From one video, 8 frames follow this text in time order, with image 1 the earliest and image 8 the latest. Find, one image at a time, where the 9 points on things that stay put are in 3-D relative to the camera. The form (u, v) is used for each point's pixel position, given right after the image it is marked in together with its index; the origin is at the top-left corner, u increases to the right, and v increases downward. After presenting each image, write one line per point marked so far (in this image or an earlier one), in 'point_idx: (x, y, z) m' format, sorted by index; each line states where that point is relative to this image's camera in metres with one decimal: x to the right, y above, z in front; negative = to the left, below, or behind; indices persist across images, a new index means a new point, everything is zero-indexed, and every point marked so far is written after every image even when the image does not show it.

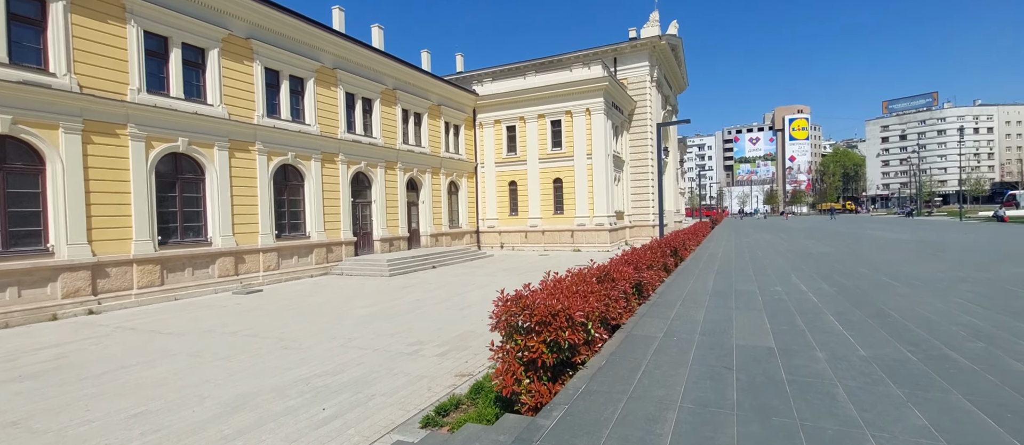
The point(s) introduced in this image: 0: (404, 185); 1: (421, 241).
0: (-4.0, +1.3, +18.6) m
1: (-3.5, -0.7, +19.9) m
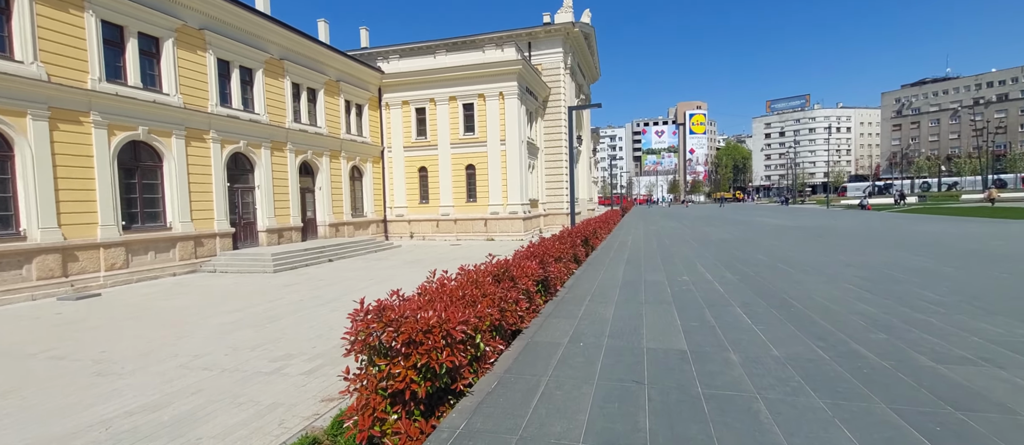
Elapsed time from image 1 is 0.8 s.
0: (-7.0, +1.7, +16.8) m
1: (-6.7, -0.3, +18.2) m
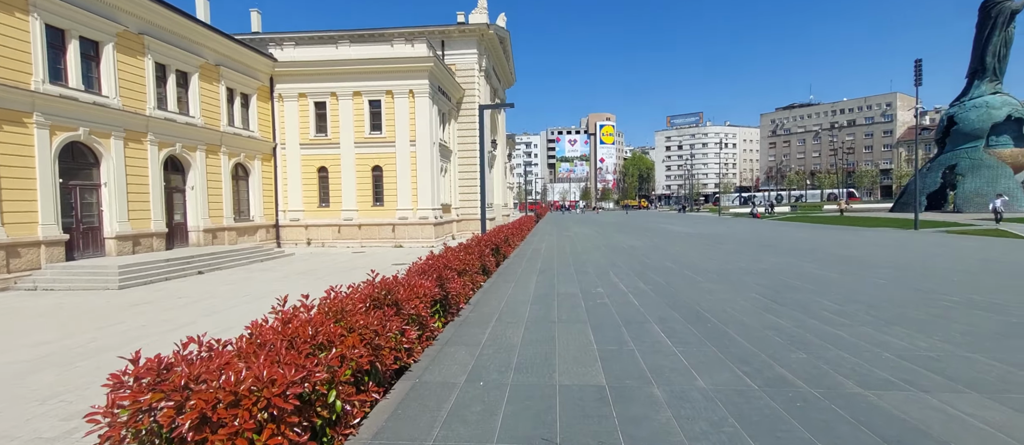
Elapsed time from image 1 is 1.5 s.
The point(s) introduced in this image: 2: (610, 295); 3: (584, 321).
0: (-9.6, +1.6, +14.6) m
1: (-9.6, -0.4, +16.0) m
2: (+1.7, -1.3, +9.1) m
3: (+1.0, -1.3, +7.0) m
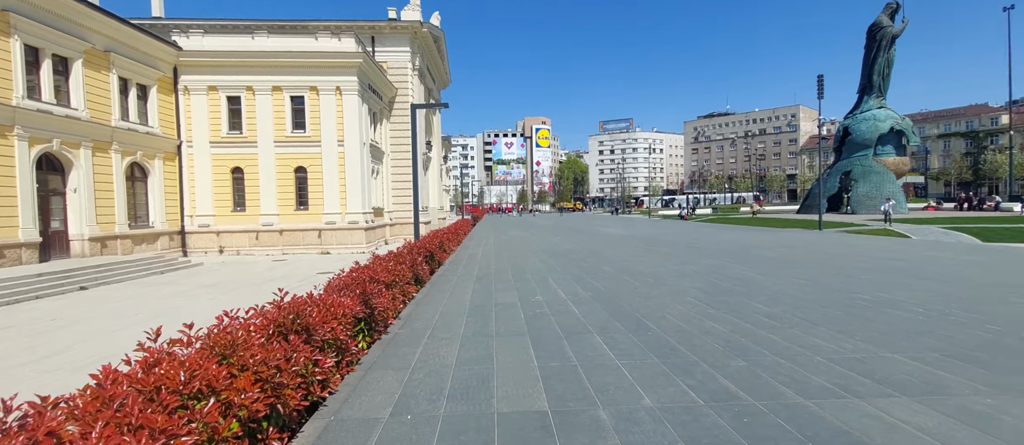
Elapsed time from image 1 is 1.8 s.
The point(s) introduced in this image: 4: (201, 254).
0: (-11.2, +1.4, +12.9) m
1: (-11.3, -0.6, +14.3) m
2: (+0.6, -1.3, +8.8) m
3: (+0.1, -1.4, +6.6) m
4: (-10.9, -1.1, +18.9) m
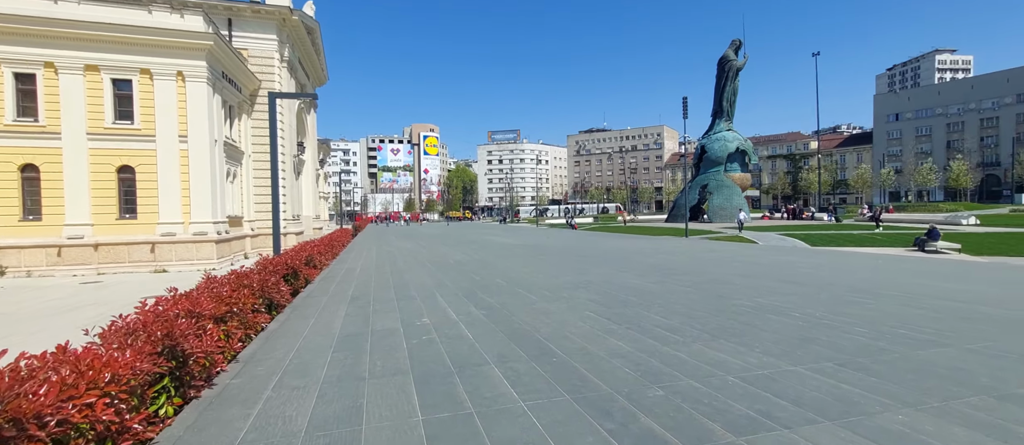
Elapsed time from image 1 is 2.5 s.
0: (-13.5, +1.2, +9.1) m
1: (-13.9, -0.9, +10.4) m
2: (-1.1, -1.5, +7.5) m
3: (-1.1, -1.5, +5.3) m
4: (-14.4, -1.4, +15.0) m
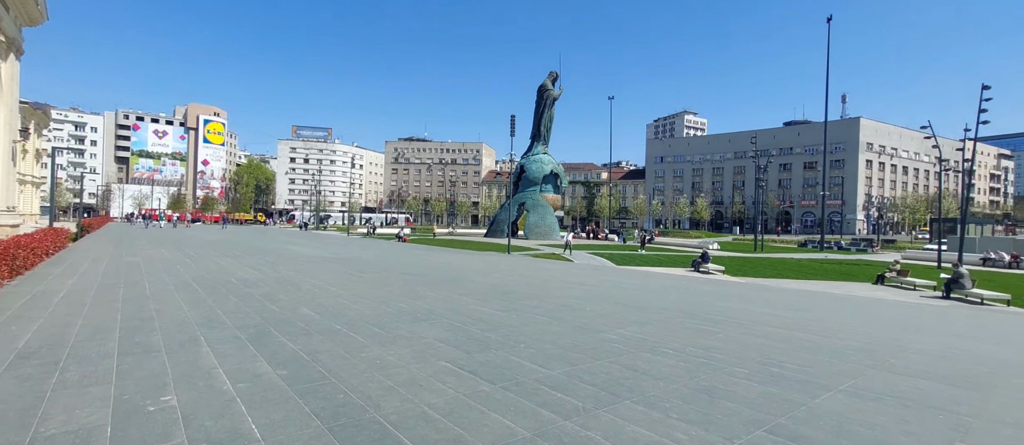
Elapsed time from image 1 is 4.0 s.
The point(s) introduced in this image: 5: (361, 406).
0: (-14.6, +1.8, +1.4) m
1: (-15.5, -0.3, +2.4) m
2: (-2.5, -1.5, +4.1) m
3: (-1.7, -1.5, +2.1) m
4: (-17.6, -0.9, +6.5) m
5: (-1.4, -1.7, +5.1) m
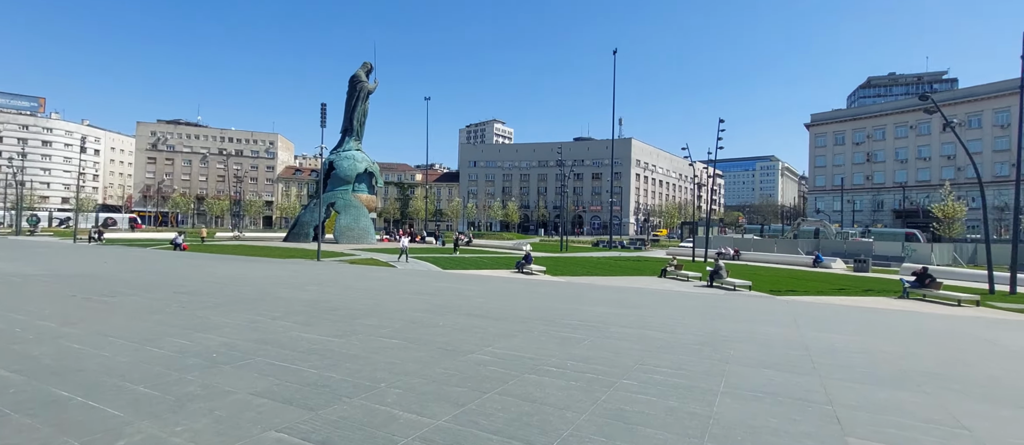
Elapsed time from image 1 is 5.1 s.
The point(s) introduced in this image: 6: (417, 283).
0: (-12.9, +1.8, -5.4) m
1: (-14.1, -0.2, -4.8) m
2: (-2.6, -1.4, +1.4) m
3: (-1.1, -1.4, -0.3) m
4: (-17.5, -0.9, -1.7) m
5: (-1.9, -1.6, +2.7) m
6: (-3.4, -2.2, +19.1) m
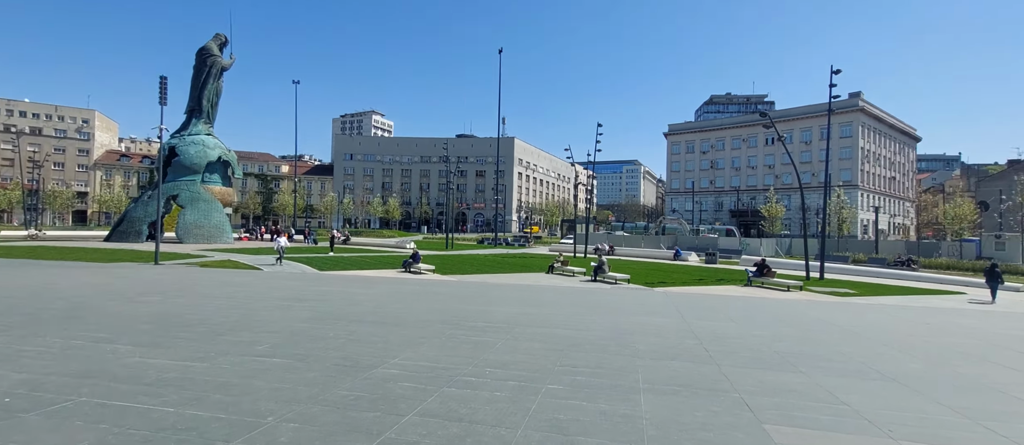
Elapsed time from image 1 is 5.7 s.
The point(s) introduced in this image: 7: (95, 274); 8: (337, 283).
0: (-10.8, +1.8, -8.9) m
1: (-12.1, -0.2, -8.6) m
2: (-2.2, -1.4, 0.0) m
3: (-0.4, -1.3, -1.3) m
4: (-16.1, -0.9, -6.3) m
5: (-1.8, -1.5, +1.4) m
6: (-6.9, -2.1, +17.1) m
7: (-14.9, -1.9, +19.9) m
8: (-6.1, -2.2, +19.2) m
